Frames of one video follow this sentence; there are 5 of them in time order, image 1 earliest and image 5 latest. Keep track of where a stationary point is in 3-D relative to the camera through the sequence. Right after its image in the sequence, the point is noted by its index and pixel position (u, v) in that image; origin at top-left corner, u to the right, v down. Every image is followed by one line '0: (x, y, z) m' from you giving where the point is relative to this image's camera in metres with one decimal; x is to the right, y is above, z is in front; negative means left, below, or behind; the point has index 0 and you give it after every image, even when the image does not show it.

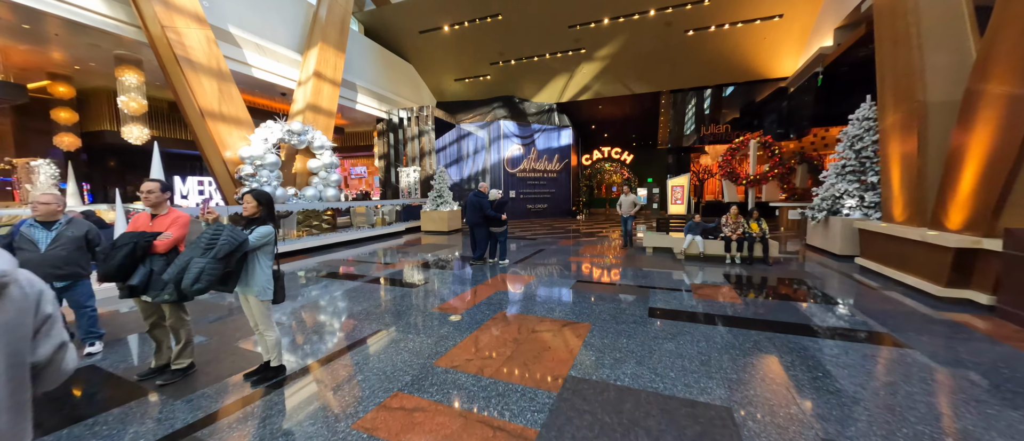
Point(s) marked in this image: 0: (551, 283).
0: (+0.6, -0.9, +5.6) m
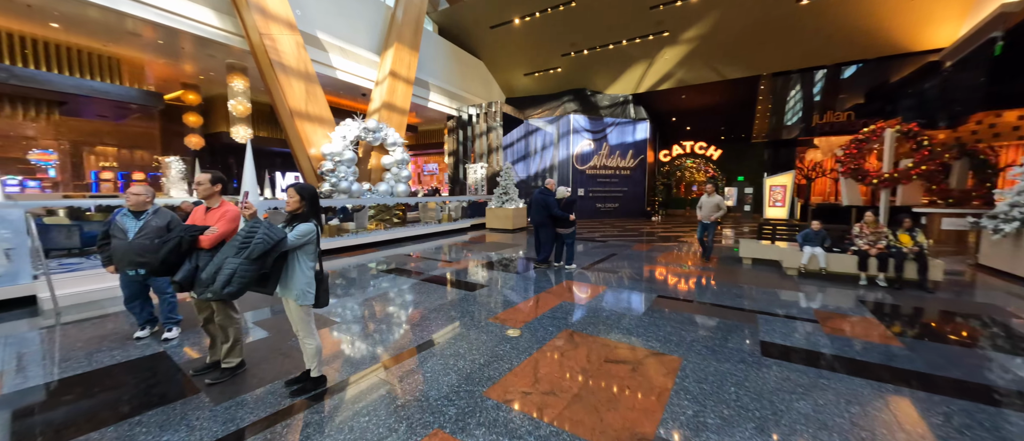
0: (+1.6, -1.0, +4.9) m
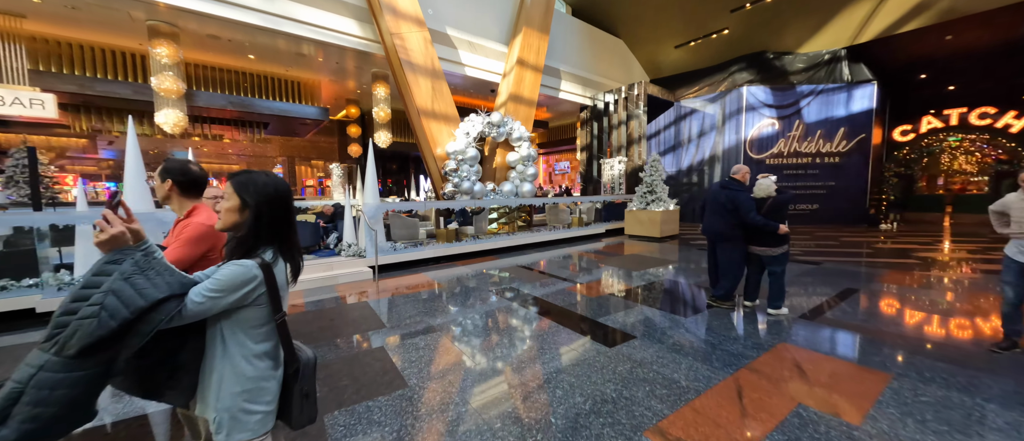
0: (+2.9, -1.1, +2.5) m
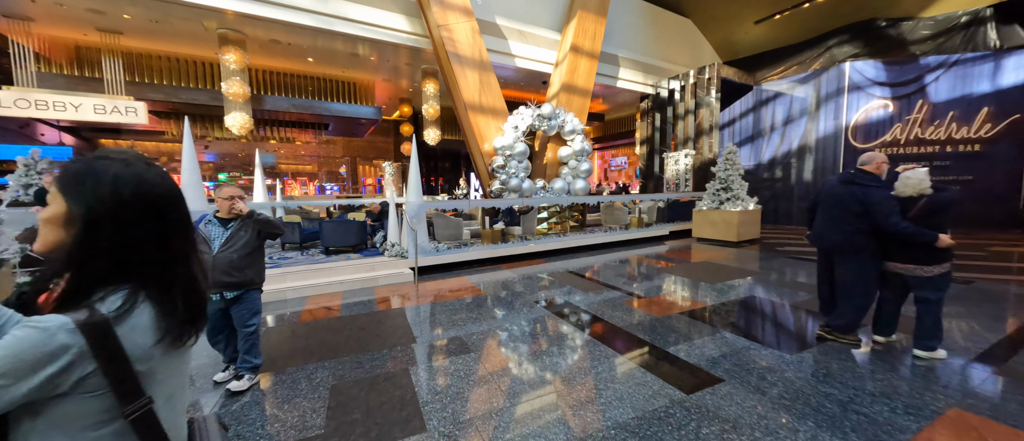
0: (+3.1, -1.2, +1.5) m
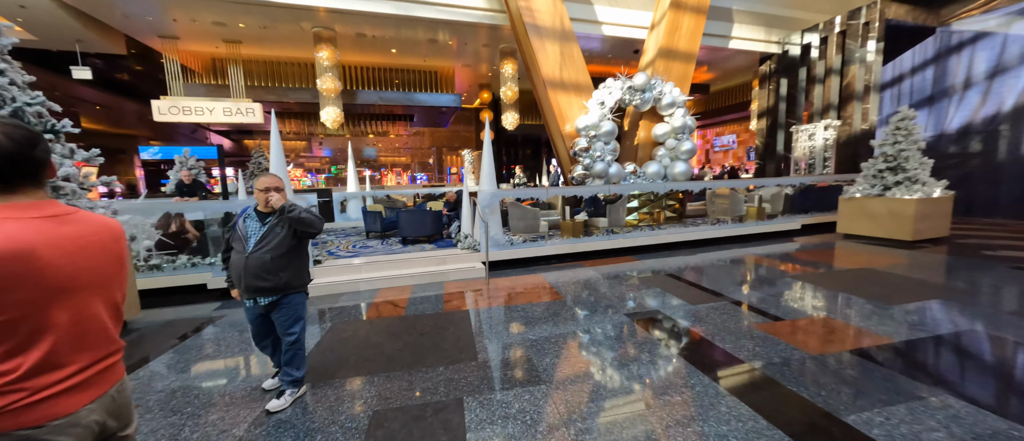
0: (+3.2, -1.2, +0.1) m
